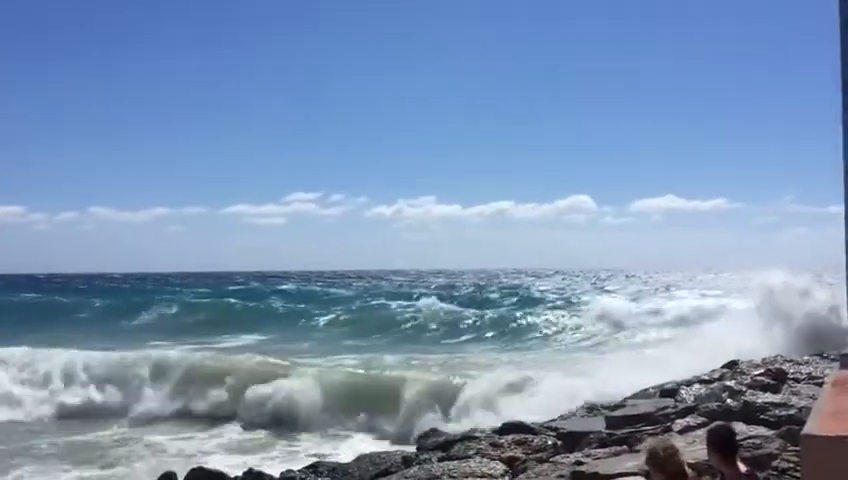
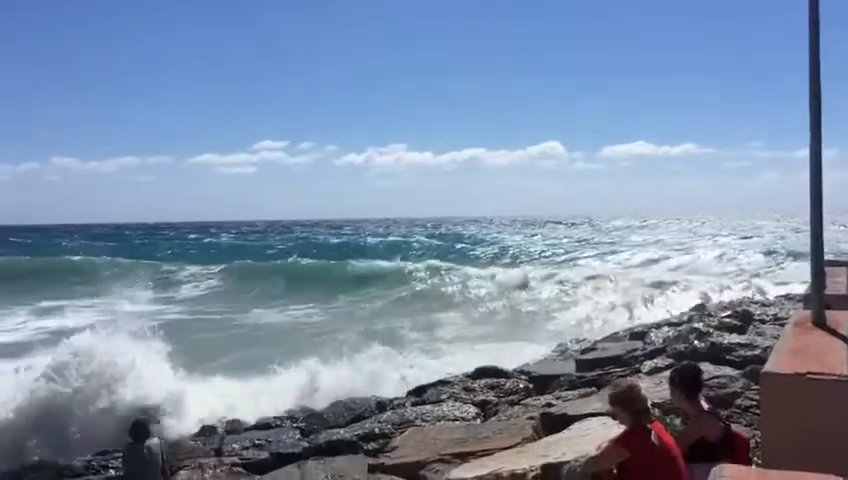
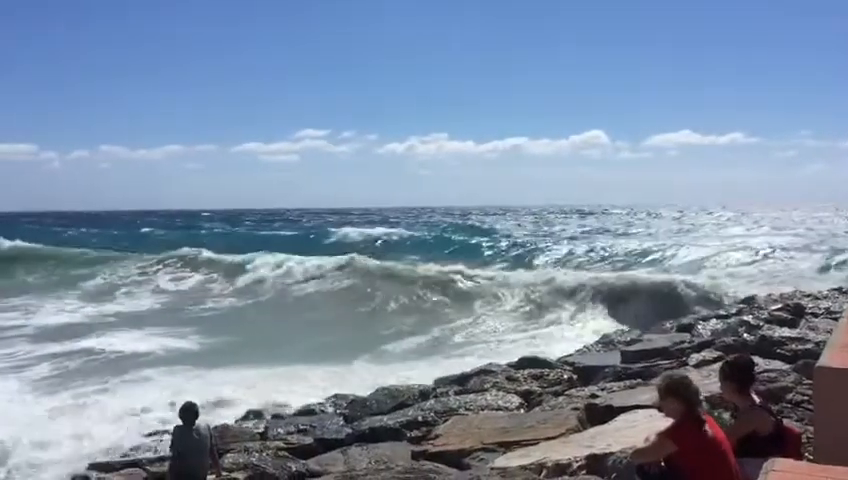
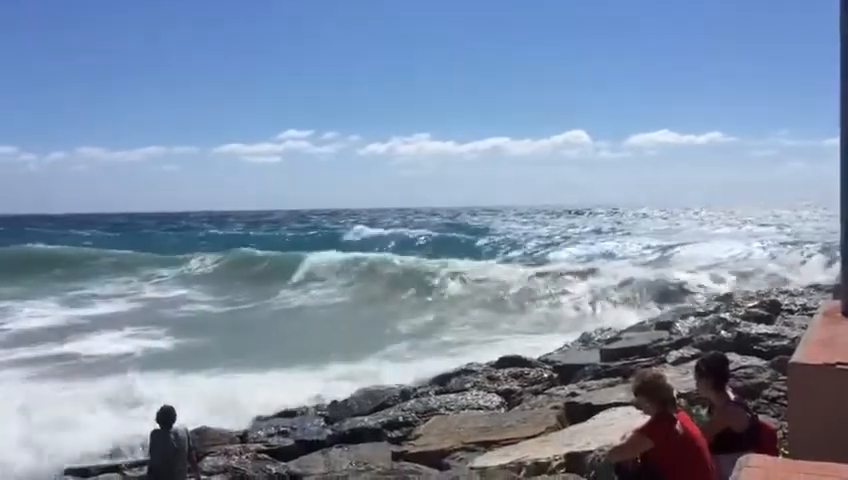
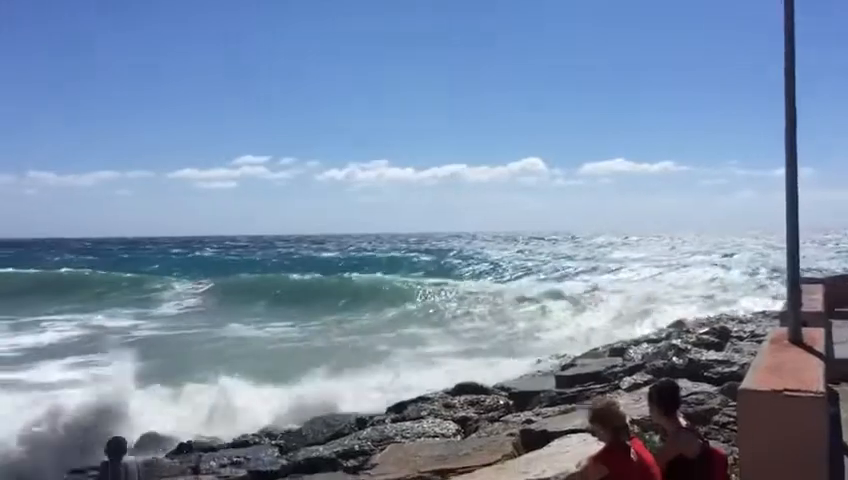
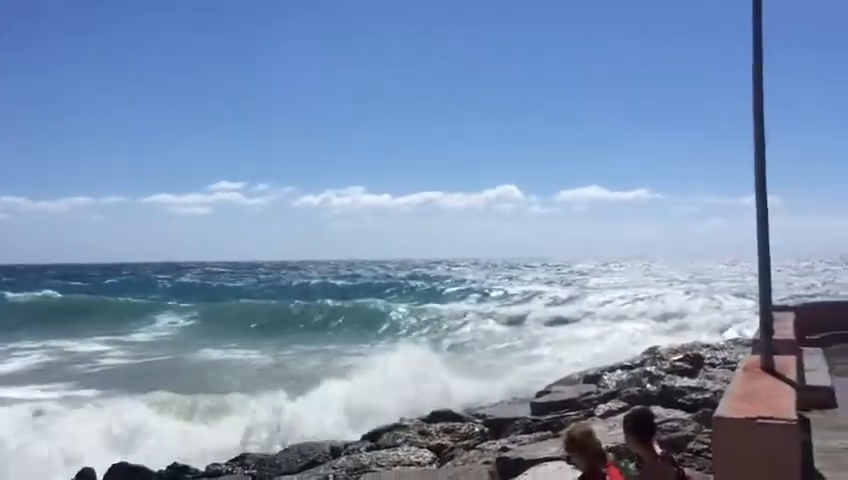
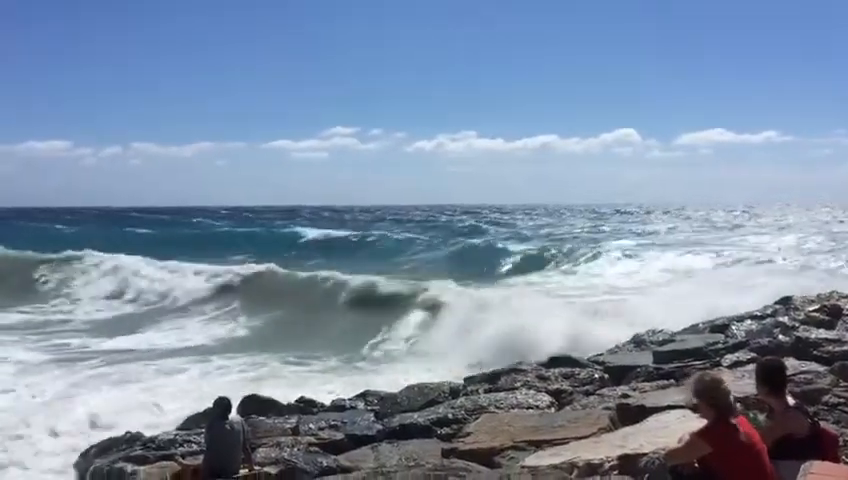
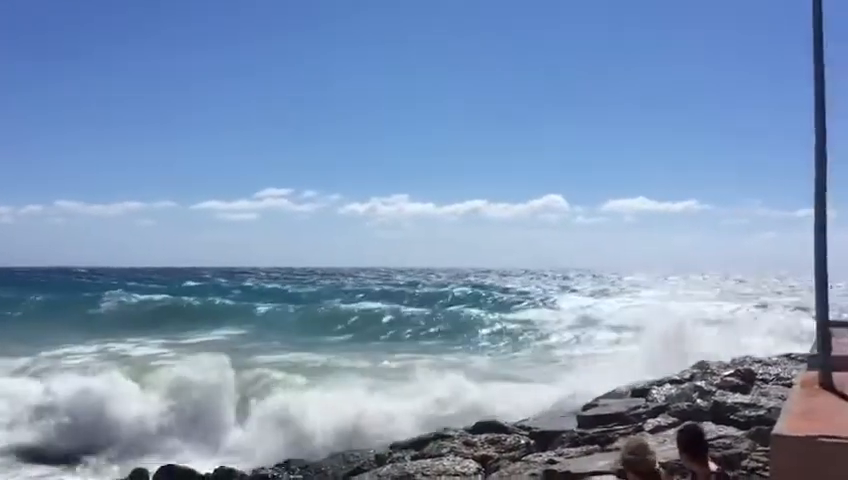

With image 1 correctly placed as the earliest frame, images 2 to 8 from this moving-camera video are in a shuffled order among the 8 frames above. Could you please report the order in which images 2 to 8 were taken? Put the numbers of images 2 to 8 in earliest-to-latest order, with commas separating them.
8, 6, 5, 2, 4, 3, 7
